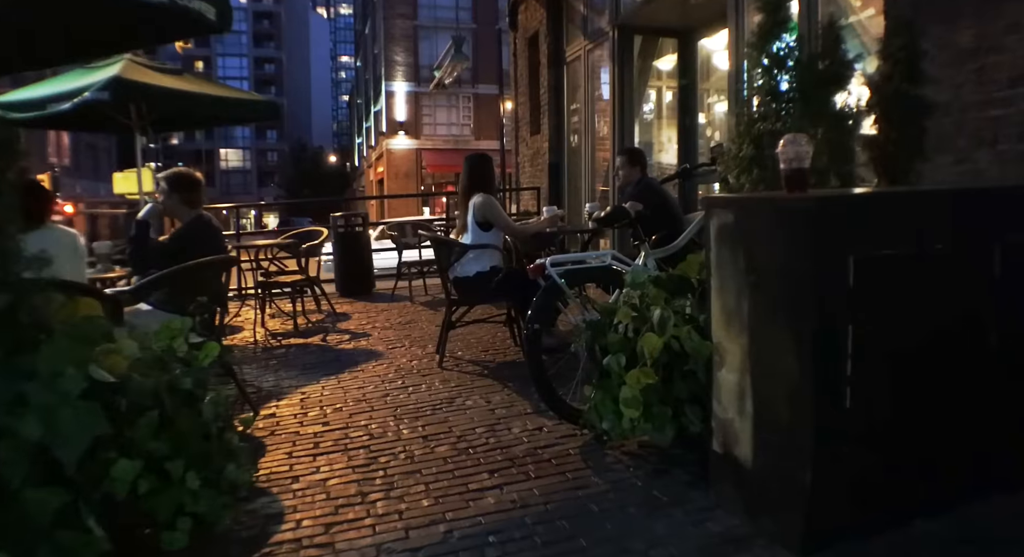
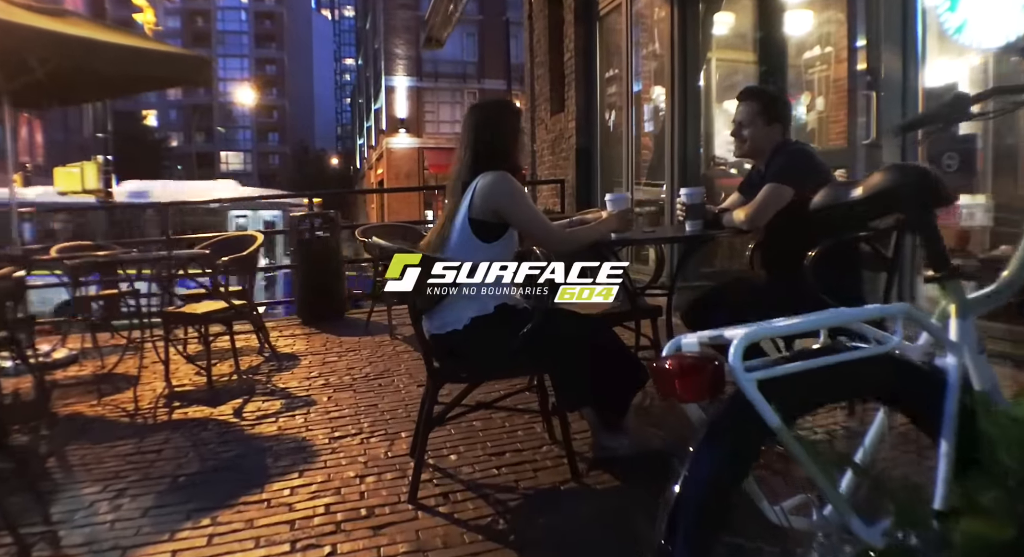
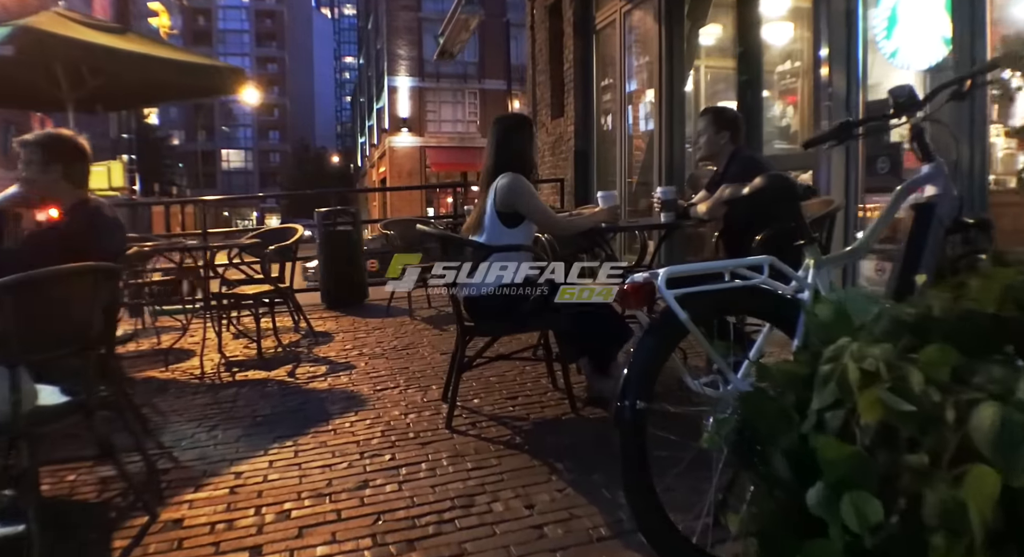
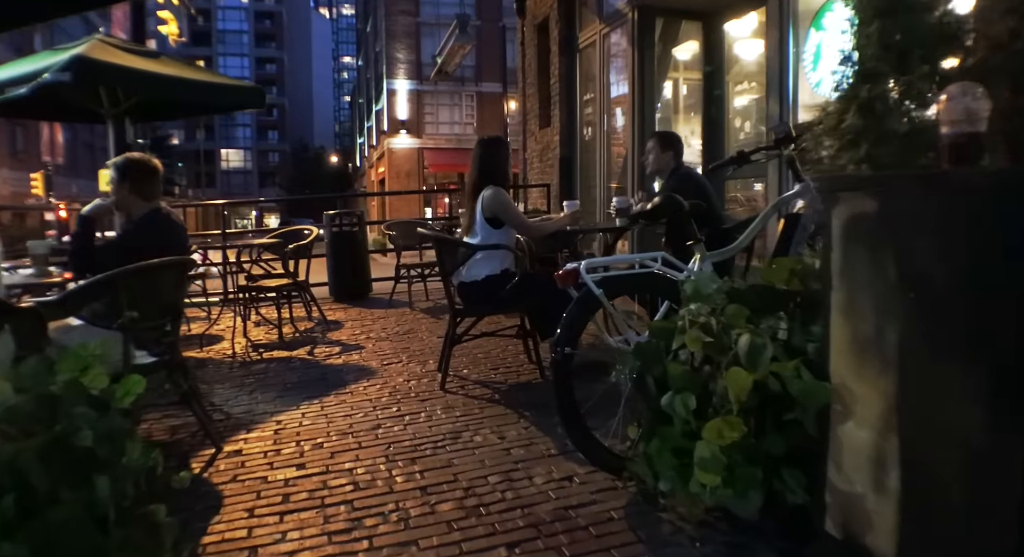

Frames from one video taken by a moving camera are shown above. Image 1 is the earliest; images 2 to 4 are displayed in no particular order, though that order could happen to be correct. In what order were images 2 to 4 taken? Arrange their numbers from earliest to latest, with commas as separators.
4, 3, 2
